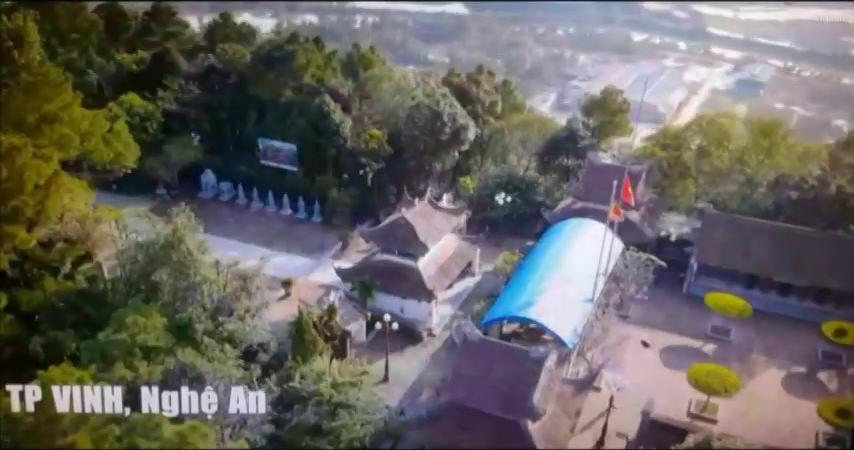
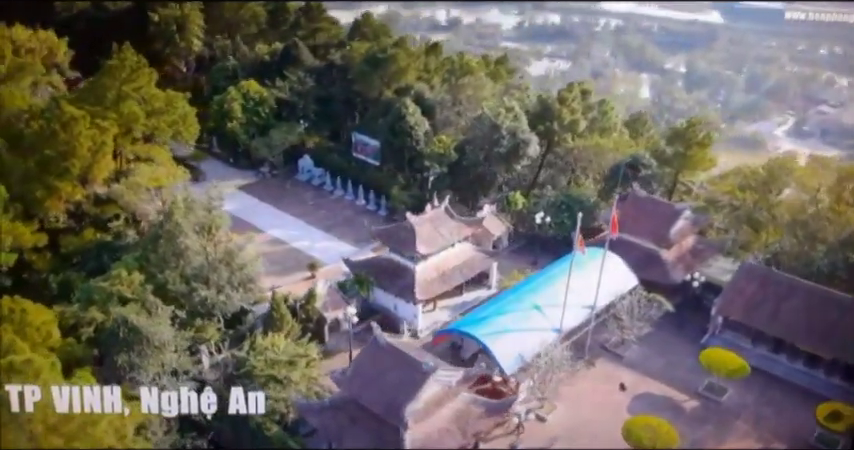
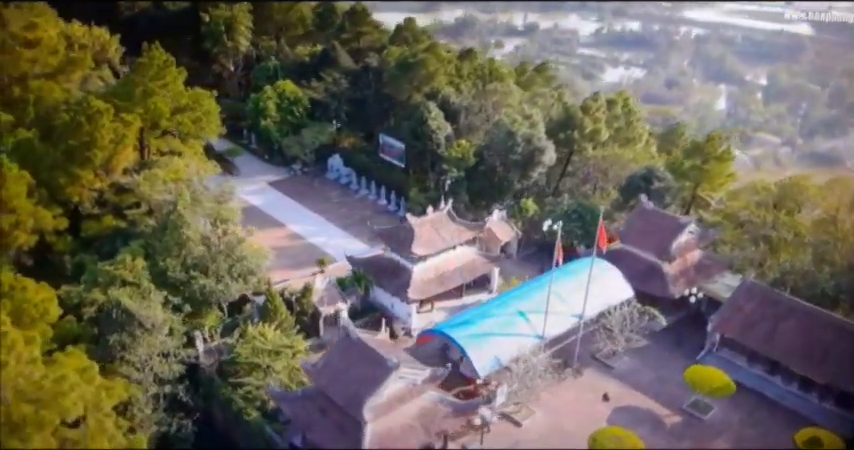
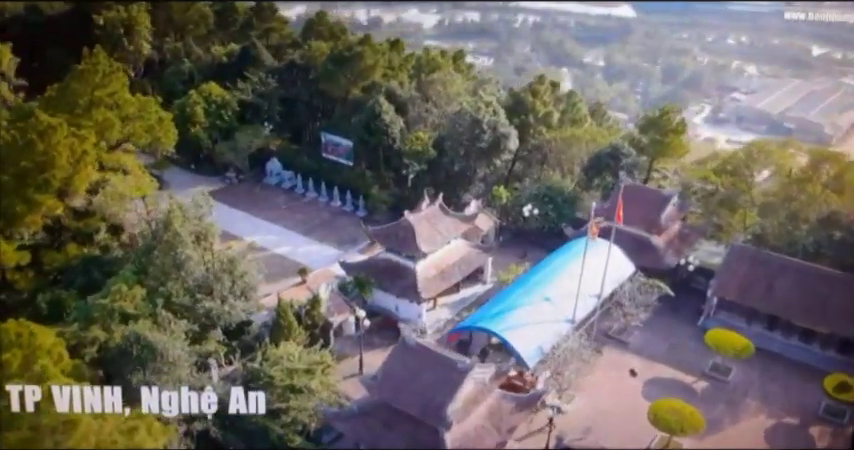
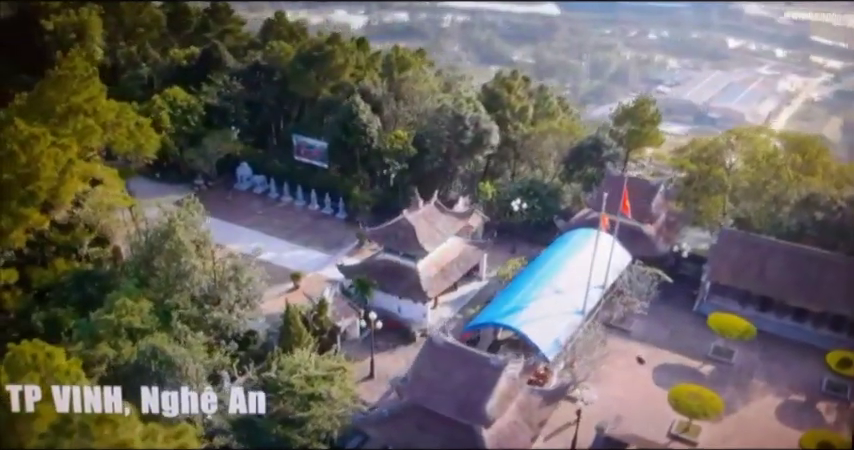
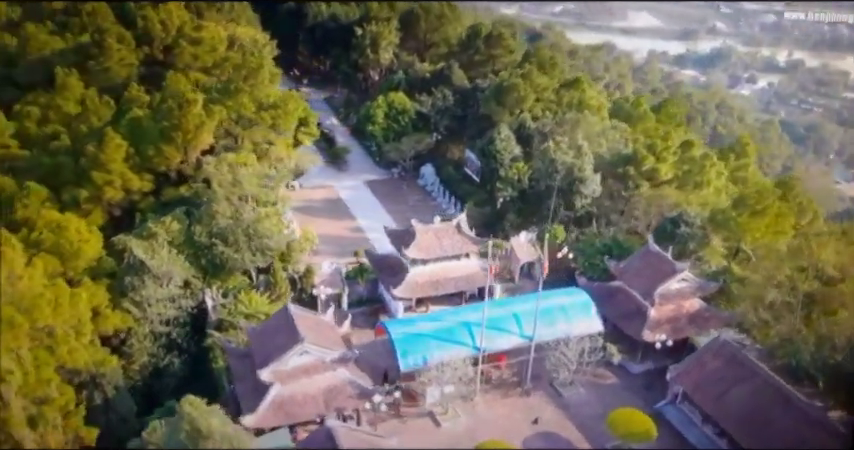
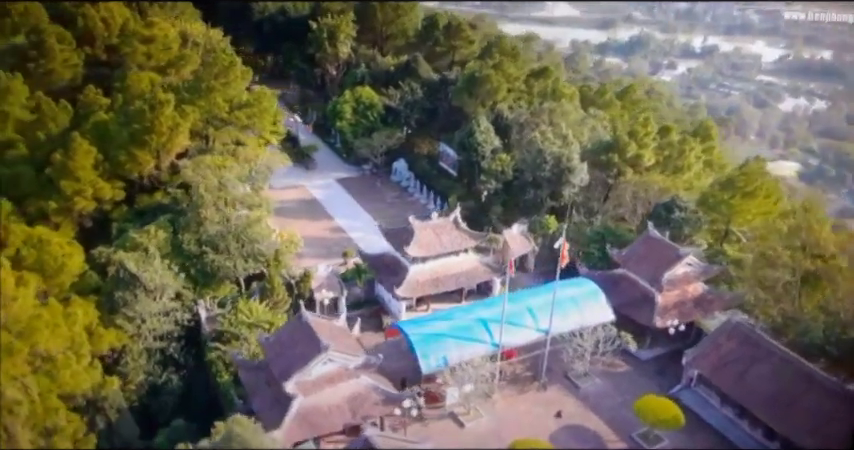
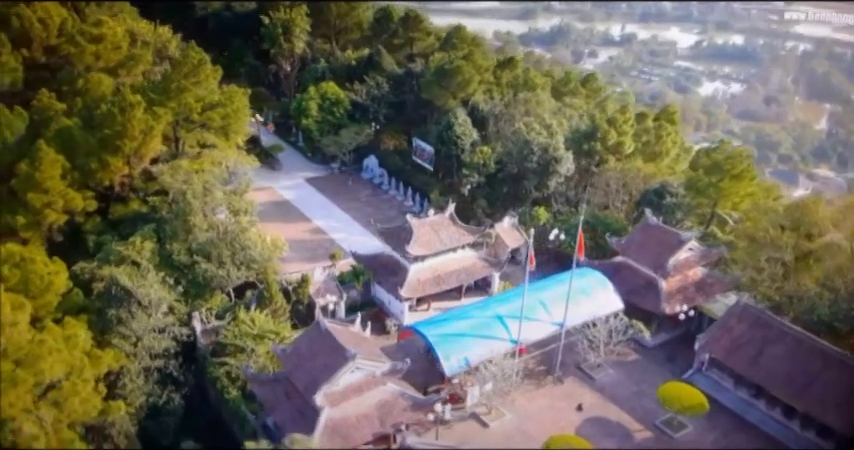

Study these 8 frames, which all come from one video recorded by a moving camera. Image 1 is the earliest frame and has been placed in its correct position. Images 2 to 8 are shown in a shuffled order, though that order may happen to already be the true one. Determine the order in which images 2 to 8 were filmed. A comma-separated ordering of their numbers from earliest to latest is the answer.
5, 4, 2, 3, 8, 7, 6
